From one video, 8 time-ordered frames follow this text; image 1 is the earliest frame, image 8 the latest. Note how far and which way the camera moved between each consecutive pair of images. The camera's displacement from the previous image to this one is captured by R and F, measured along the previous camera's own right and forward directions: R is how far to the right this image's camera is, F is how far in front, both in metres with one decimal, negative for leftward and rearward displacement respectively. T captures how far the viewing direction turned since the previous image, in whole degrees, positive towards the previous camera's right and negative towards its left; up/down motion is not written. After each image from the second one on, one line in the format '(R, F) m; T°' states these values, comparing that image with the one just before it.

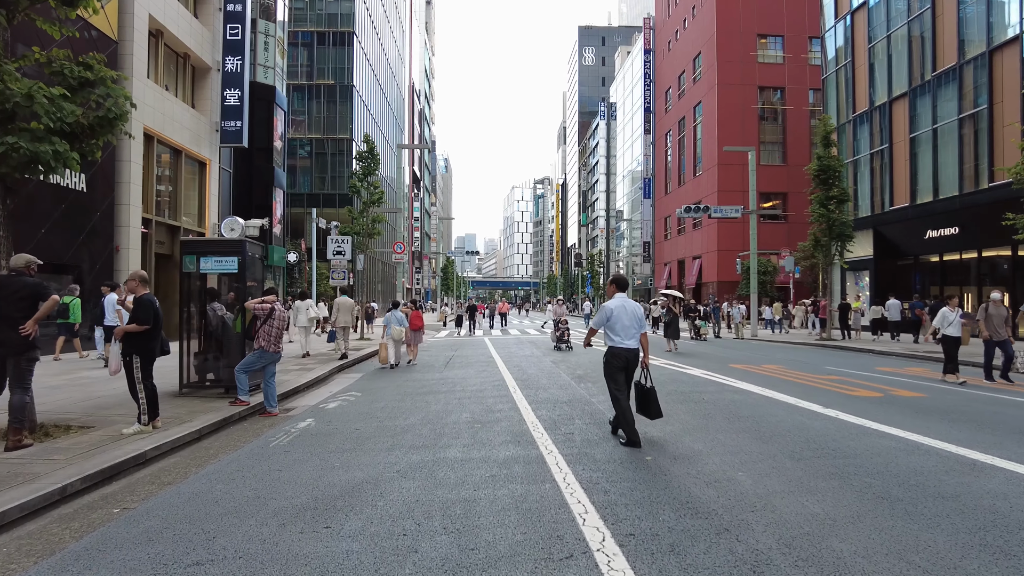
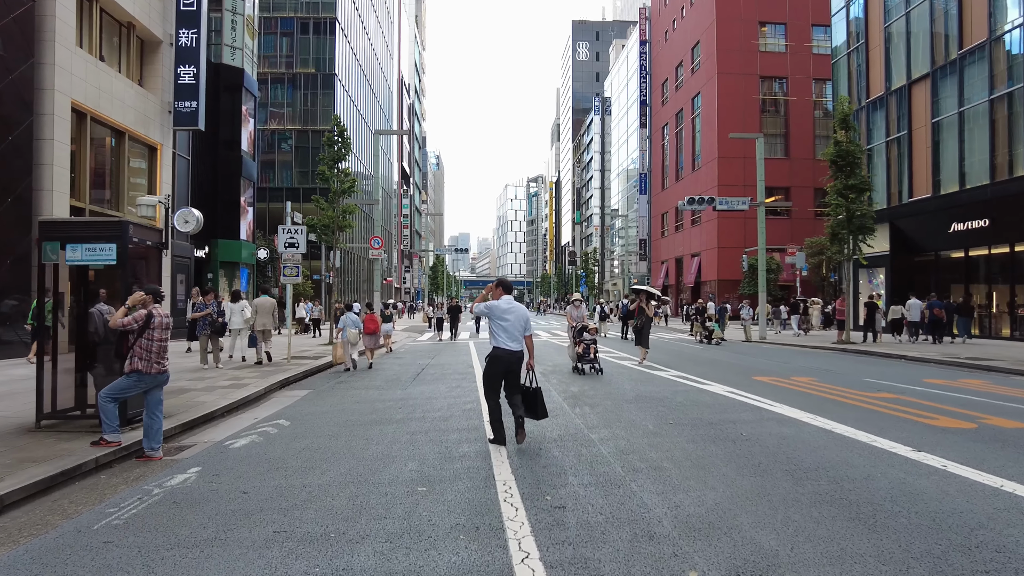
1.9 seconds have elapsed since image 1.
(+0.3, +2.5) m; +1°
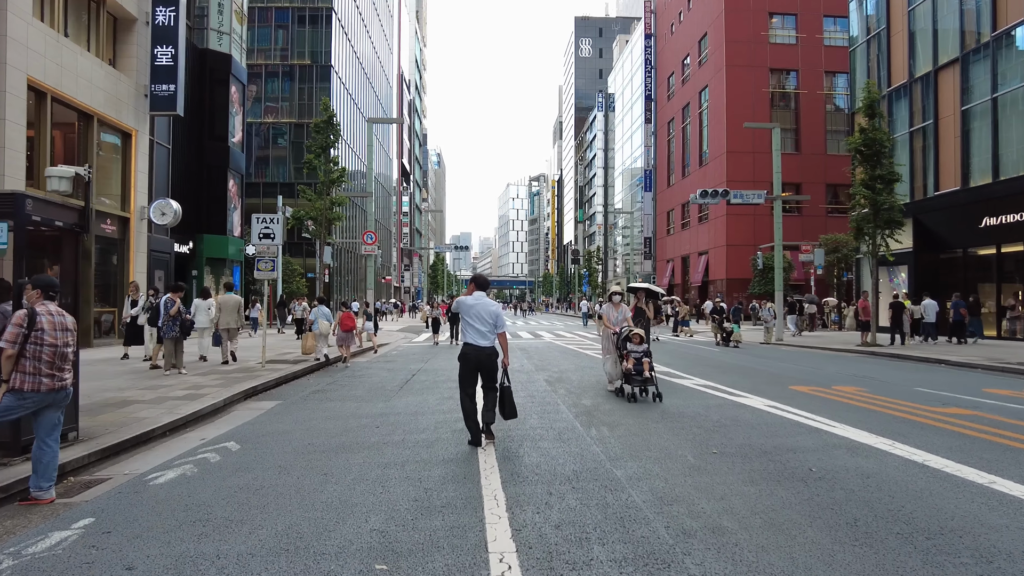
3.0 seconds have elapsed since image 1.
(0.0, +1.6) m; 0°
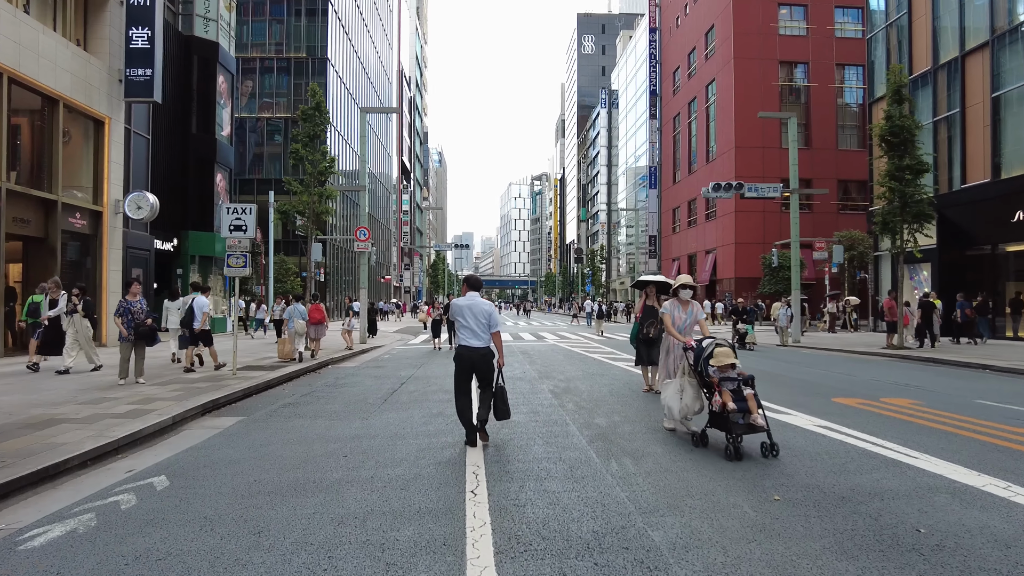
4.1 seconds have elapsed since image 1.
(0.0, +1.4) m; 0°
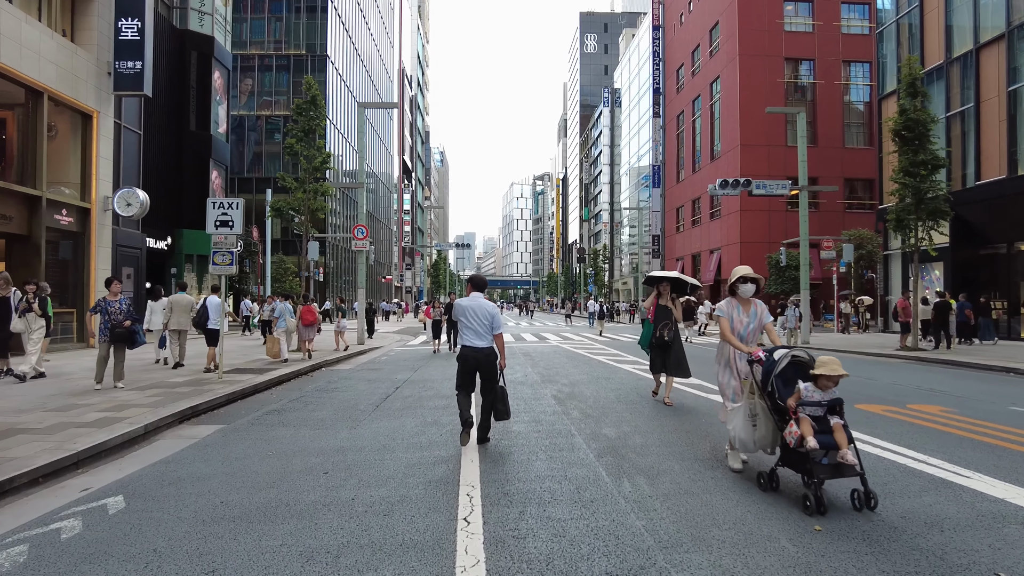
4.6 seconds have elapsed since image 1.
(0.0, +0.6) m; 0°
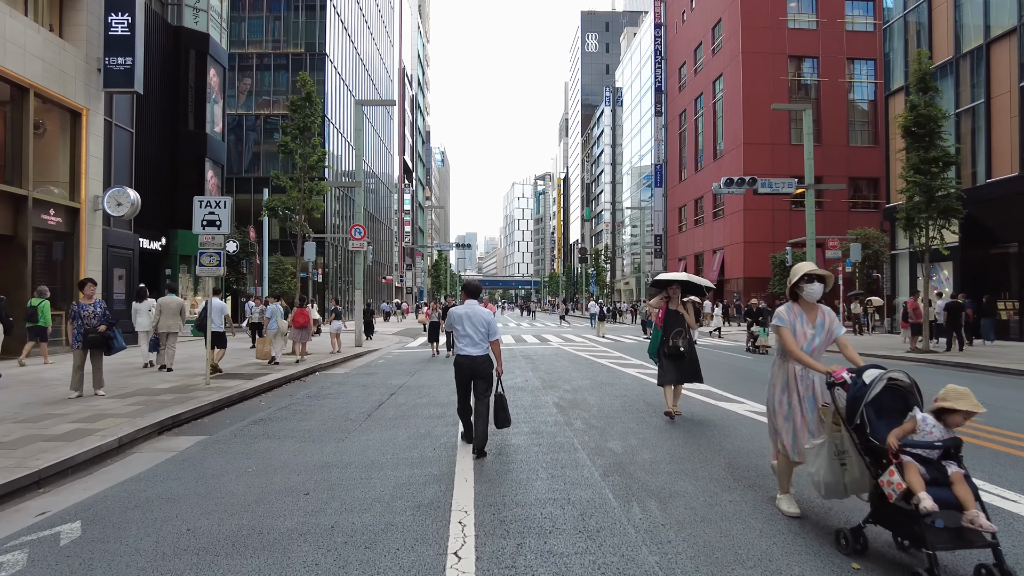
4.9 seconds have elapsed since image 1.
(0.0, +0.5) m; 0°
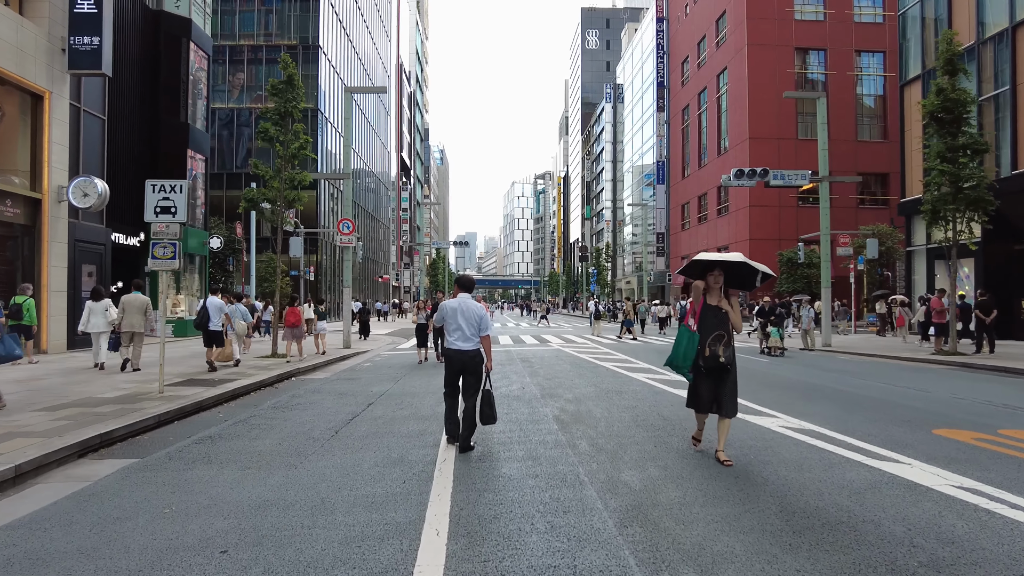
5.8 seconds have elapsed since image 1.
(+0.1, +1.3) m; 0°
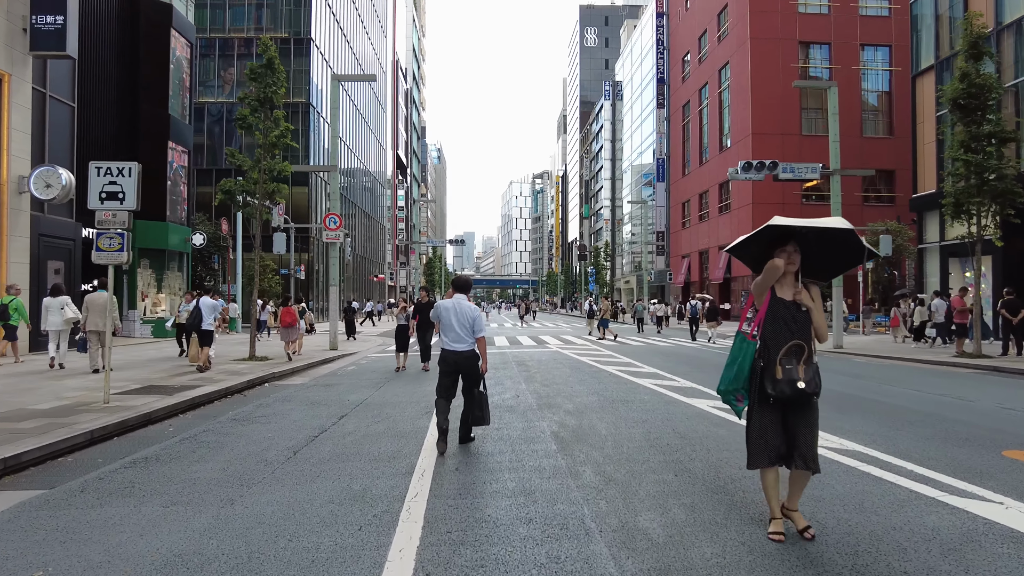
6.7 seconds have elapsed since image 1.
(+0.1, +1.1) m; 0°
